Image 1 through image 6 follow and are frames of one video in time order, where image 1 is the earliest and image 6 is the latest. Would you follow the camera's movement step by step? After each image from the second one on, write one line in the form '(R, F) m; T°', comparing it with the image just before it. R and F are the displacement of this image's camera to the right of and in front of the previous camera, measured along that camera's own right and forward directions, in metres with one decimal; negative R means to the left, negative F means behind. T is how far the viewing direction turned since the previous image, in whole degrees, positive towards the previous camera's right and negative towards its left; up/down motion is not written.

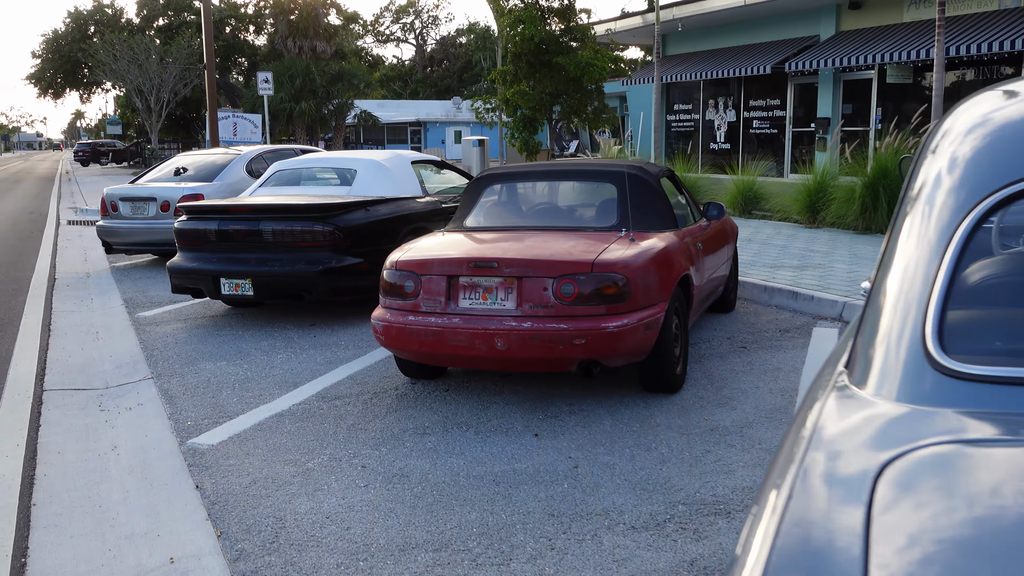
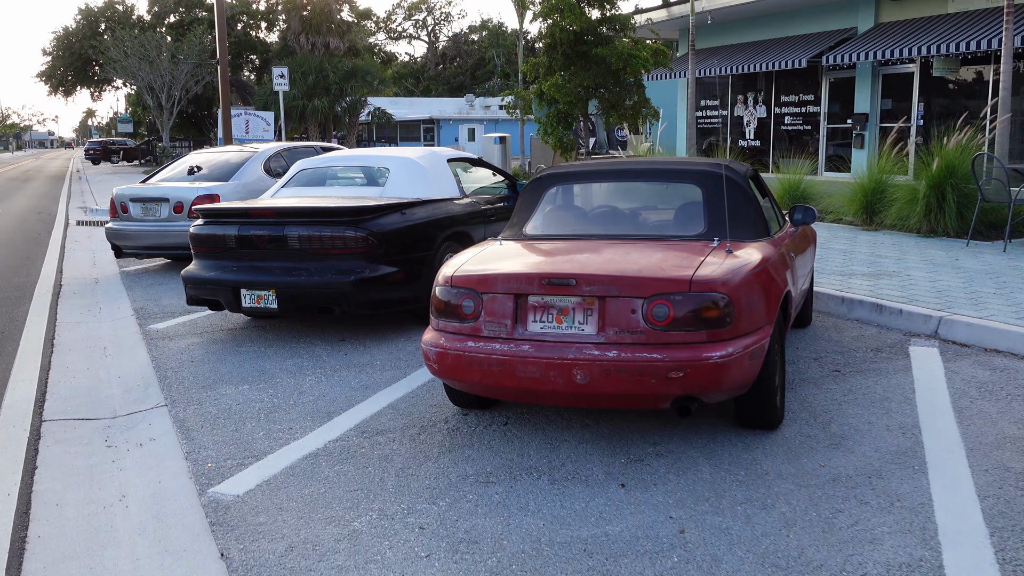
(-0.3, +0.7) m; -1°
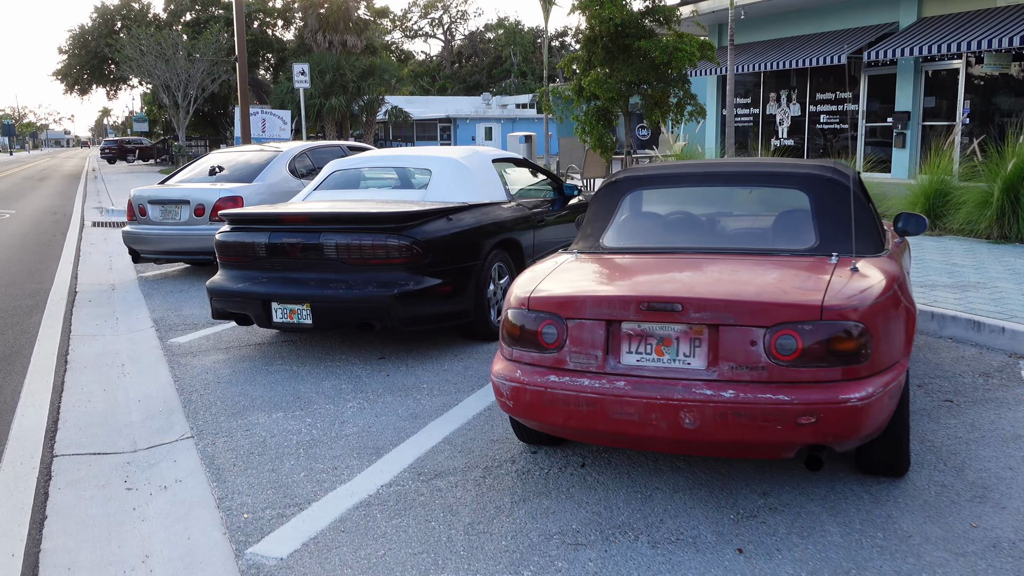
(-0.3, +0.6) m; -1°
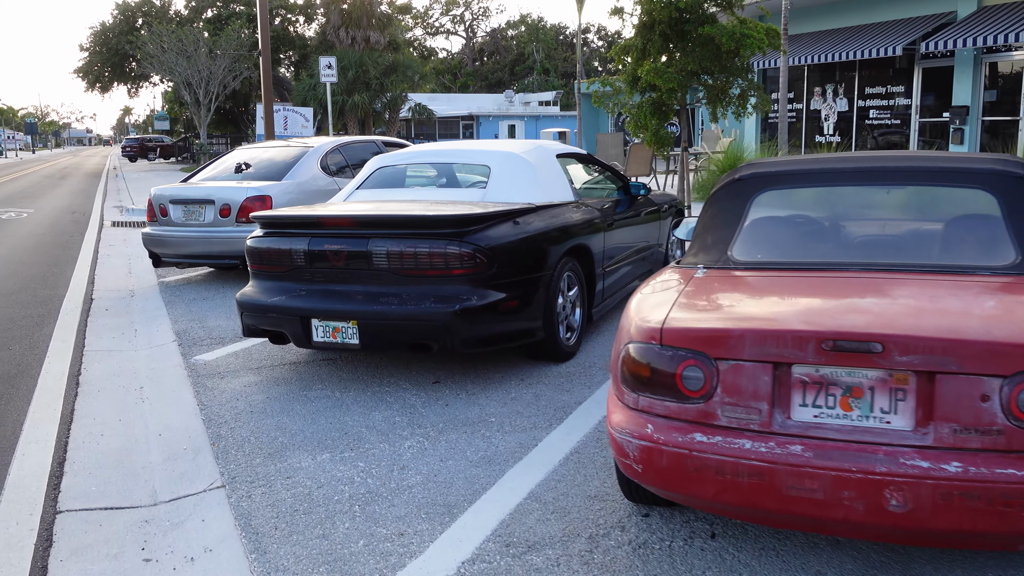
(-0.3, +0.8) m; -1°
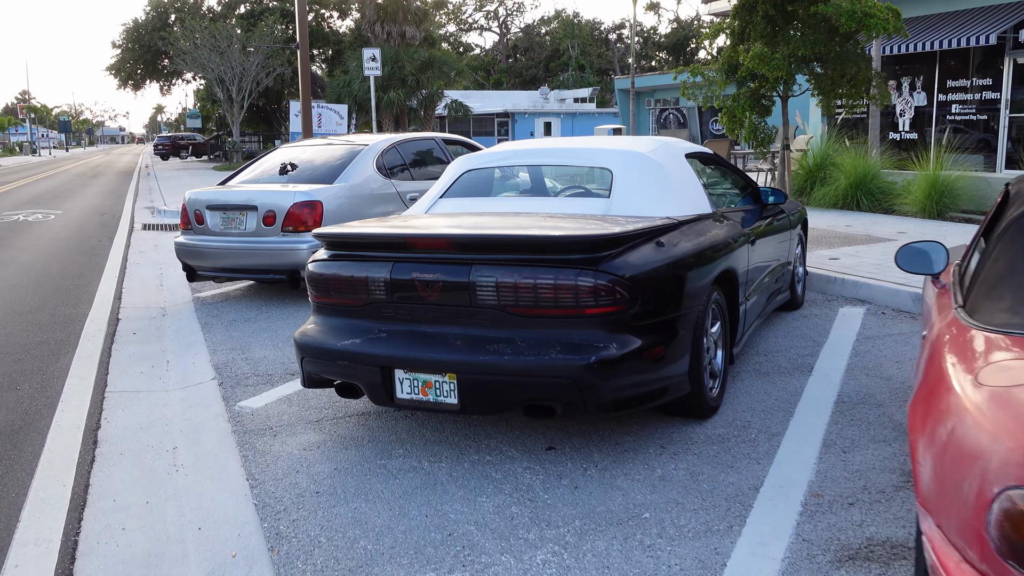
(-0.5, +1.2) m; -2°
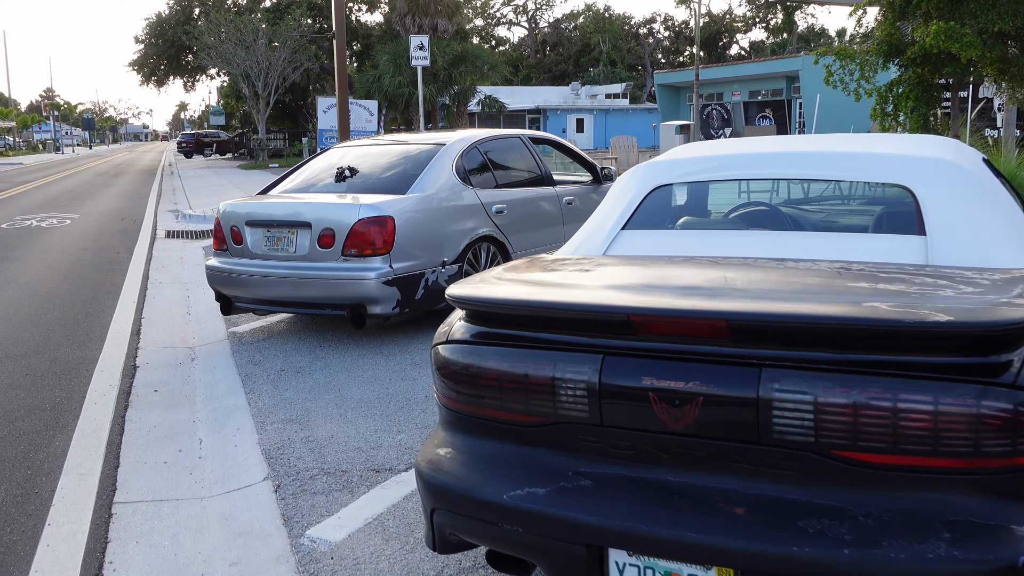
(-0.7, +1.7) m; -1°
